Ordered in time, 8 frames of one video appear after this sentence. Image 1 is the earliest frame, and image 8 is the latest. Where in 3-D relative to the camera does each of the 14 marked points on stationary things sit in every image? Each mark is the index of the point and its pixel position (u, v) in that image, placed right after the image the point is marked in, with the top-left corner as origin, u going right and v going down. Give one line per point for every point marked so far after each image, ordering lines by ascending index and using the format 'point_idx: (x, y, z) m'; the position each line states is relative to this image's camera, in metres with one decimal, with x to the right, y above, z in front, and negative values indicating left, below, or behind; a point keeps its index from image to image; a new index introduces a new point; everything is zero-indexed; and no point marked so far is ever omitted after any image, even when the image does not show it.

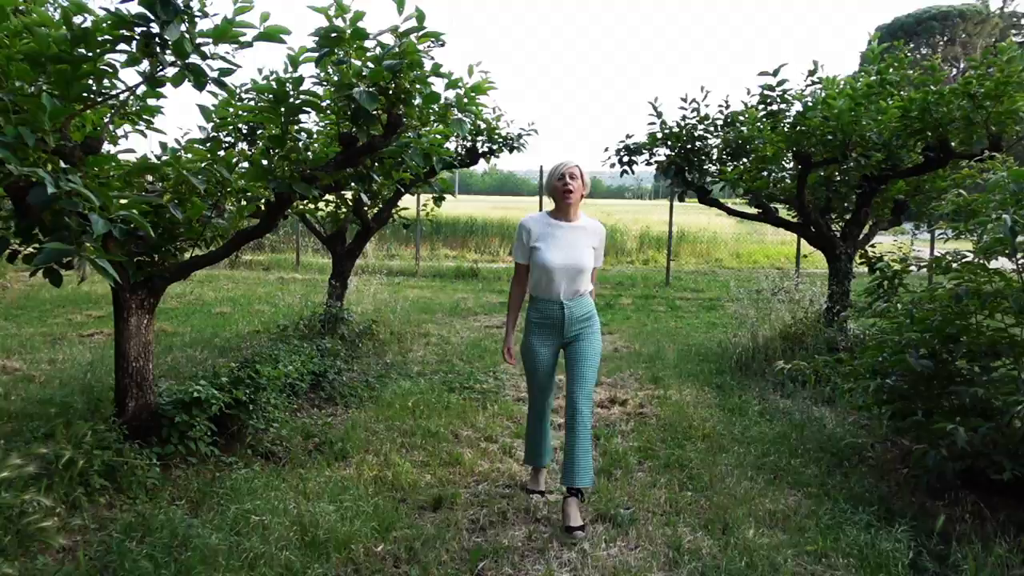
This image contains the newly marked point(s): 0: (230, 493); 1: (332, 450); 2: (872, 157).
0: (-1.0, -0.7, +3.4) m
1: (-0.7, -0.7, +4.1) m
2: (+2.2, +0.8, +6.0) m
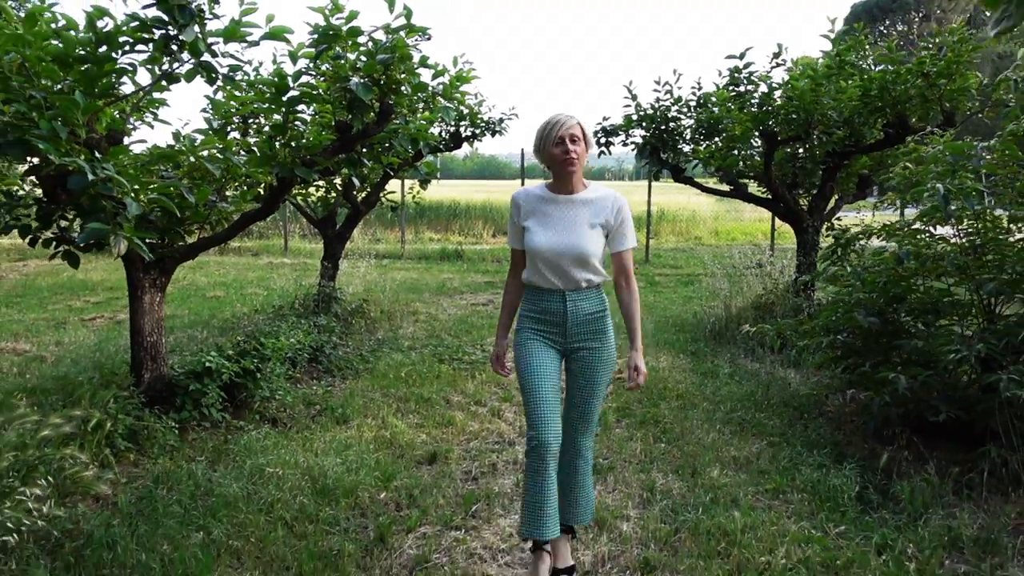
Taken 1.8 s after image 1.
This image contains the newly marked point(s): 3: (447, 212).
0: (-1.0, -0.6, +3.7) m
1: (-0.8, -0.6, +4.4) m
2: (+2.0, +1.0, +6.3) m
3: (-1.0, +1.2, +15.6) m
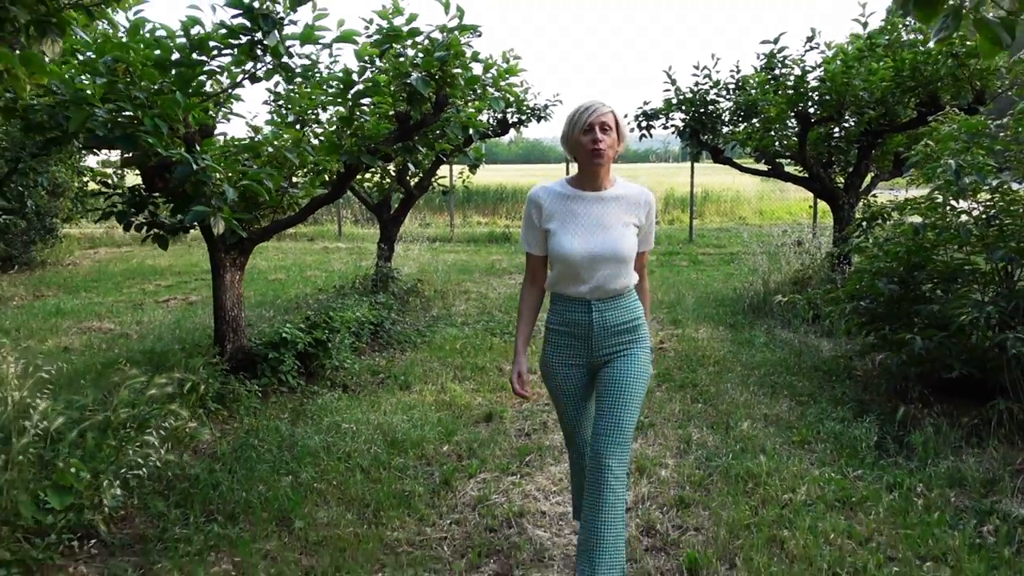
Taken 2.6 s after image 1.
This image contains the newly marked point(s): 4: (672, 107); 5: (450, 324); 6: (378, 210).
0: (-0.8, -0.5, +4.1) m
1: (-0.6, -0.4, +4.8) m
2: (+2.3, +1.2, +6.6) m
3: (-0.3, +1.5, +16.0) m
4: (+1.3, +1.4, +7.8) m
5: (-0.4, -0.2, +6.6) m
6: (-1.0, +0.6, +7.8) m
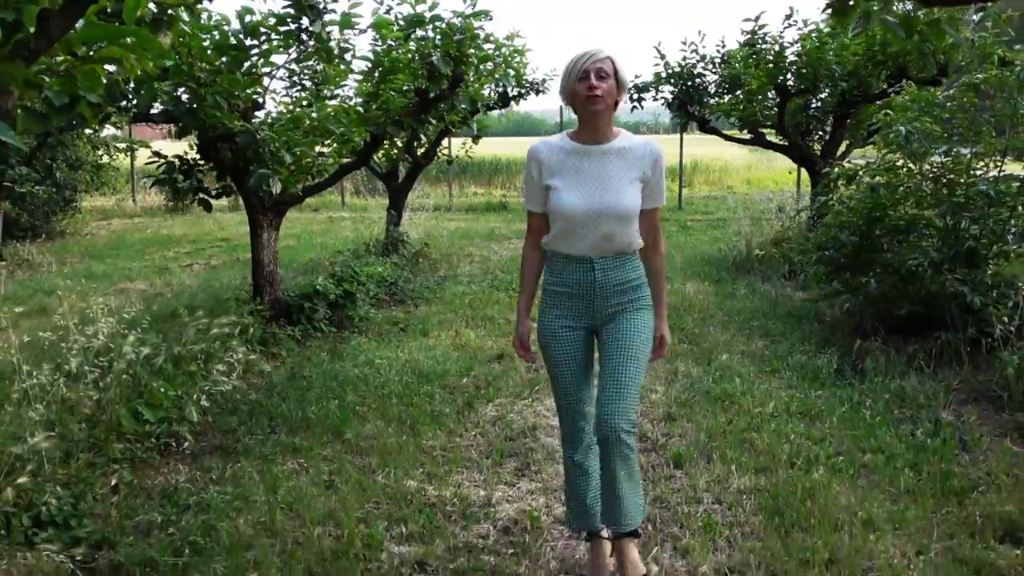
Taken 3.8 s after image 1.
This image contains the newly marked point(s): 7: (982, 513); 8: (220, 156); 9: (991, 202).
0: (-0.8, -0.3, +4.7) m
1: (-0.5, -0.2, +5.4) m
2: (+2.4, +1.4, +7.1) m
3: (-0.4, +2.0, +16.5) m
4: (+1.3, +1.7, +8.3) m
5: (-0.4, 0.0, +7.2) m
6: (-1.0, +0.9, +8.3) m
7: (+1.3, -0.6, +2.6) m
8: (-1.4, +0.6, +4.6) m
9: (+2.1, +0.4, +4.3) m
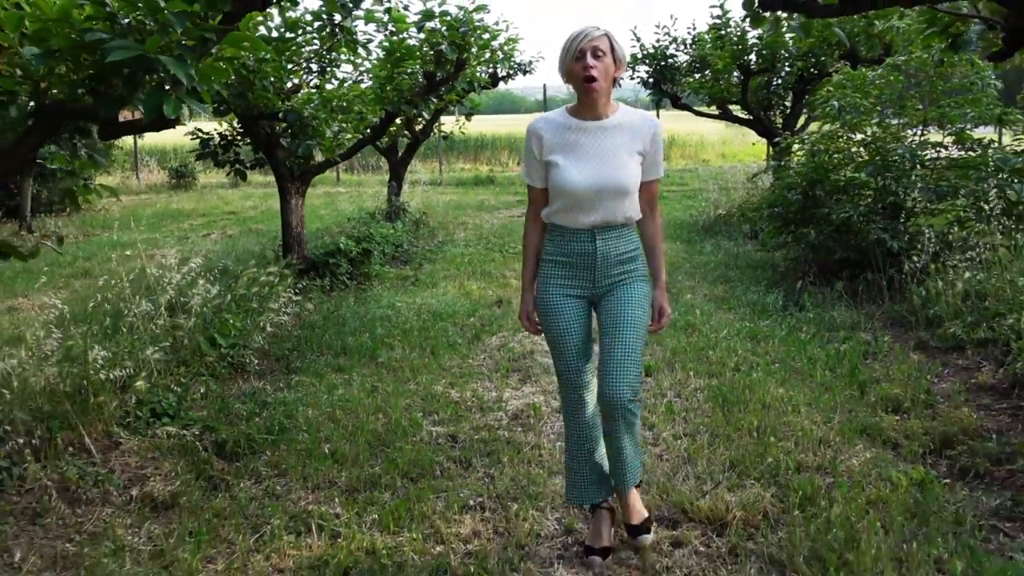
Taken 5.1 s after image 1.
0: (-0.8, -0.1, +5.5) m
1: (-0.5, +0.1, +6.2) m
2: (+2.3, +1.8, +7.9) m
3: (-0.6, +2.5, +17.3) m
4: (+1.2, +2.1, +9.1) m
5: (-0.4, +0.3, +8.0) m
6: (-1.1, +1.2, +9.1) m
7: (+1.3, -0.4, +3.5) m
8: (-1.4, +0.8, +5.3) m
9: (+2.1, +0.6, +5.1) m
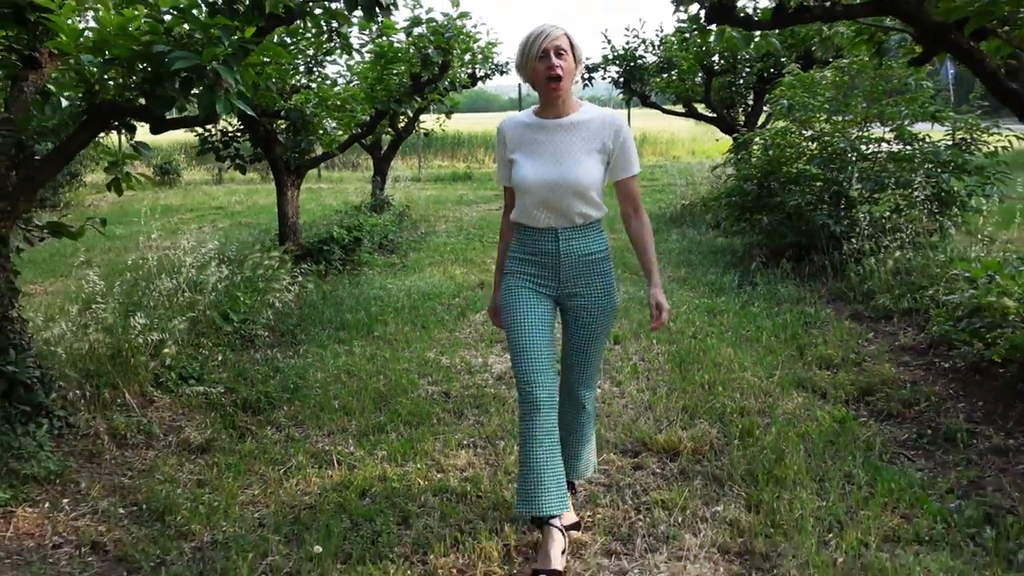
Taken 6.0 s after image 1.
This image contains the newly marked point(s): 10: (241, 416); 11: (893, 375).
0: (-0.9, 0.0, +6.0) m
1: (-0.7, +0.1, +6.7) m
2: (+2.1, +1.9, +8.5) m
3: (-1.1, +2.6, +17.8) m
4: (+0.9, +2.2, +9.6) m
5: (-0.6, +0.4, +8.5) m
6: (-1.3, +1.3, +9.5) m
7: (+1.2, -0.3, +4.0) m
8: (-1.5, +0.9, +5.8) m
9: (+2.0, +0.7, +5.7) m
10: (-1.0, -0.5, +3.7) m
11: (+1.4, -0.3, +3.7) m
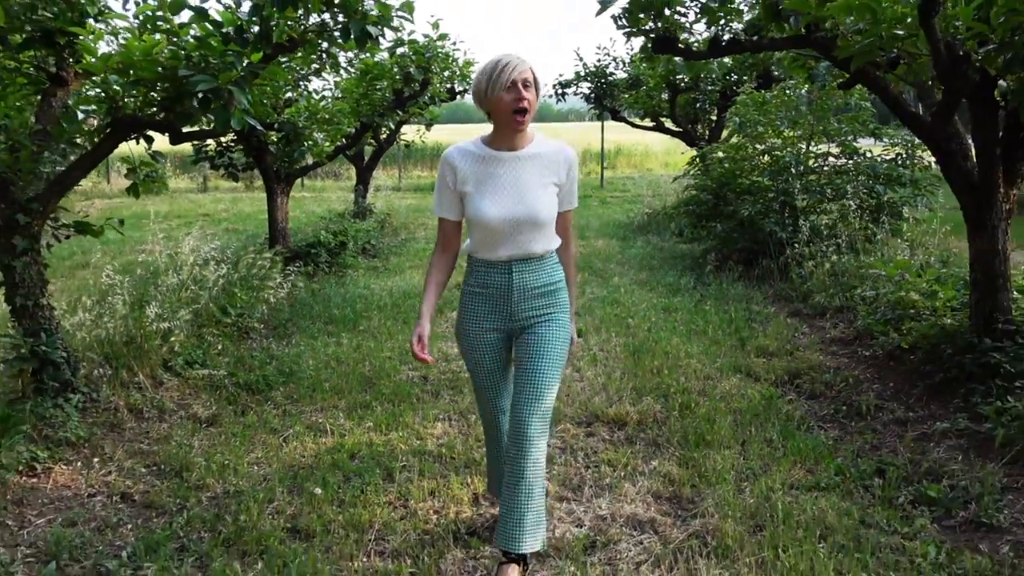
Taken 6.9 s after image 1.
0: (-1.0, 0.0, +6.5) m
1: (-0.9, +0.1, +7.2) m
2: (+1.9, +1.9, +9.0) m
3: (-1.5, +2.5, +18.3) m
4: (+0.7, +2.1, +10.1) m
5: (-0.8, +0.4, +8.9) m
6: (-1.6, +1.3, +10.0) m
7: (+1.1, -0.3, +4.5) m
8: (-1.6, +0.9, +6.3) m
9: (+1.8, +0.7, +6.2) m
10: (-1.1, -0.4, +4.1) m
11: (+1.3, -0.3, +4.2) m
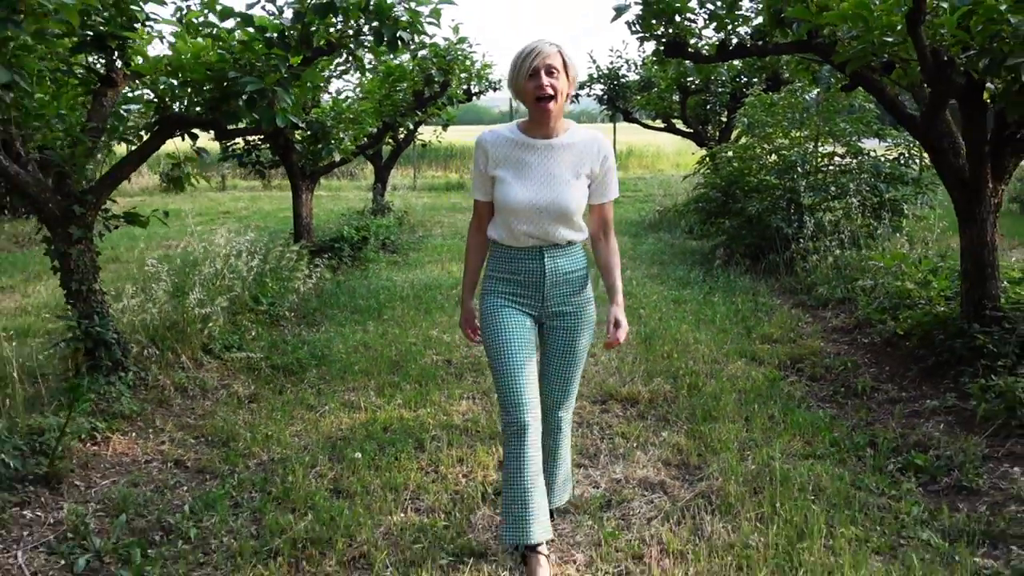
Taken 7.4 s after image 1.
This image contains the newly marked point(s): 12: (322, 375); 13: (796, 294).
0: (-0.9, +0.1, +6.7) m
1: (-0.7, +0.2, +7.4) m
2: (+2.0, +1.9, +9.3) m
3: (-1.2, +2.5, +18.6) m
4: (+0.9, +2.2, +10.4) m
5: (-0.7, +0.5, +9.2) m
6: (-1.4, +1.3, +10.3) m
7: (+1.2, -0.2, +4.8) m
8: (-1.5, +1.0, +6.6) m
9: (+1.9, +0.8, +6.4) m
10: (-1.0, -0.4, +4.4) m
11: (+1.4, -0.3, +4.5) m
12: (-0.8, -0.4, +4.4) m
13: (+1.6, 0.0, +5.6) m
